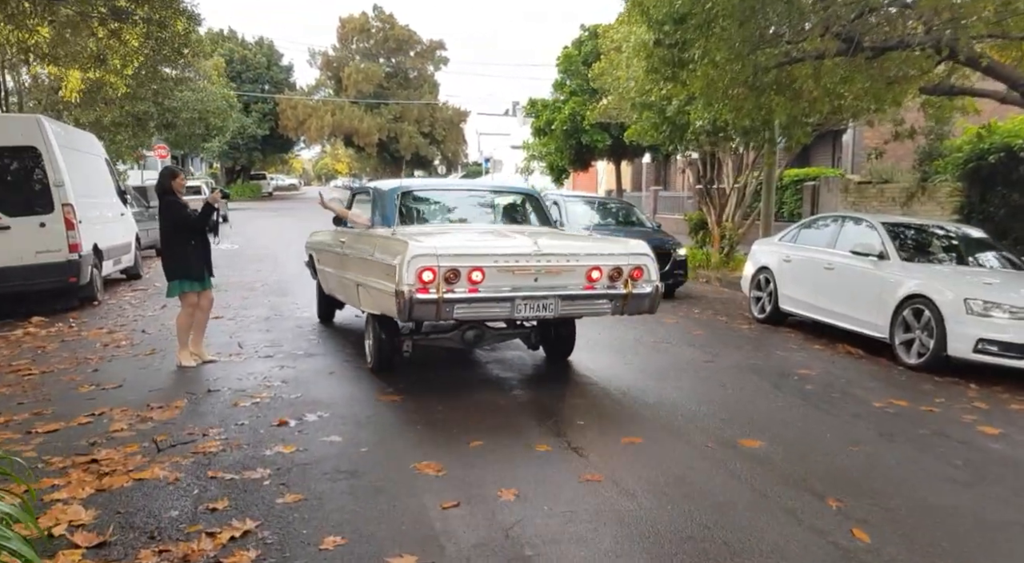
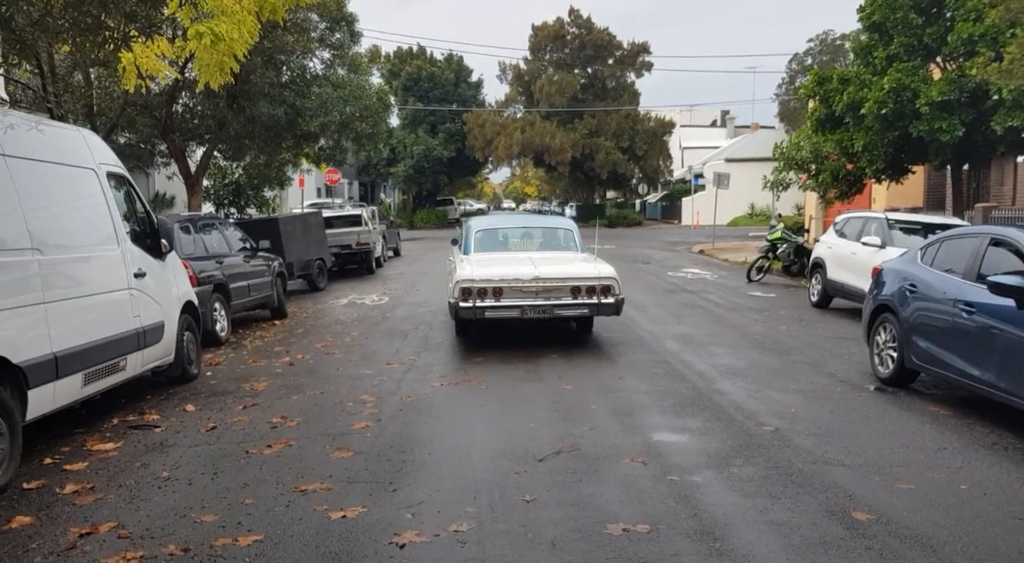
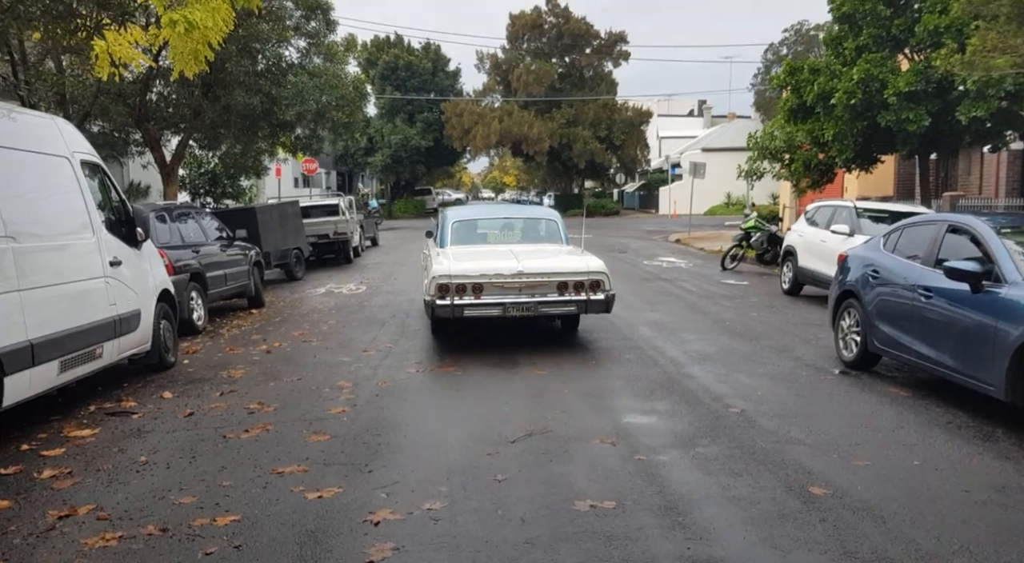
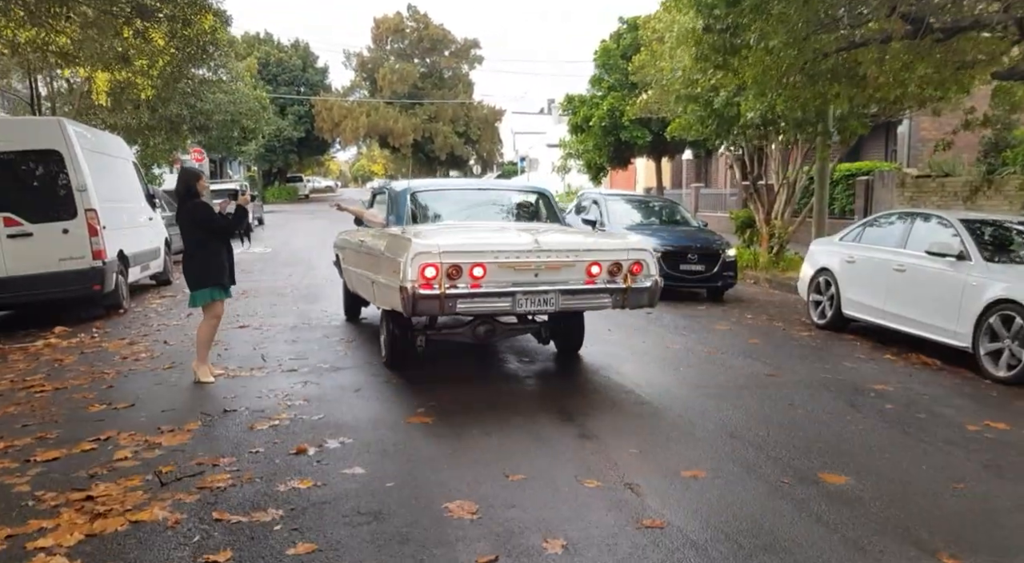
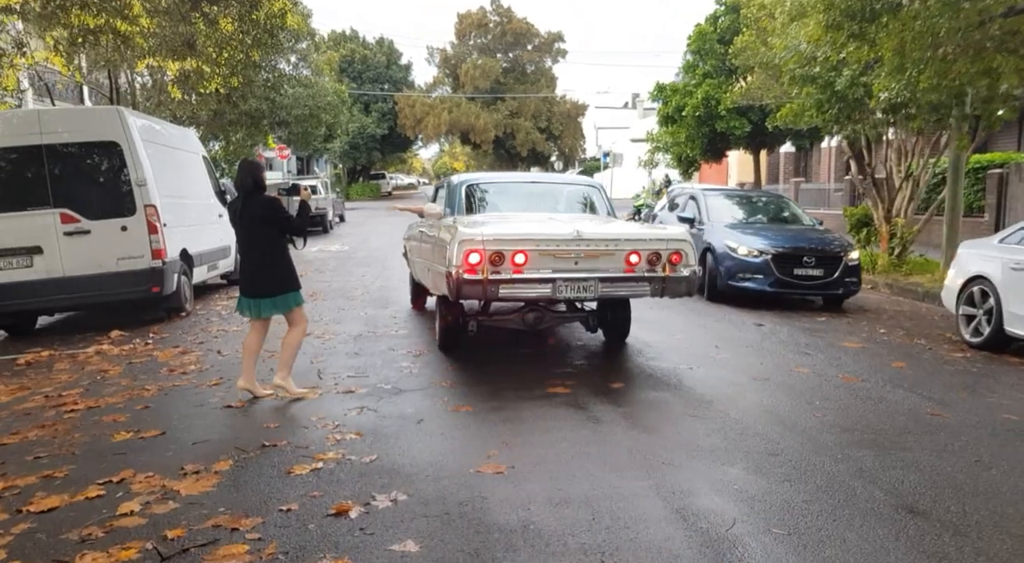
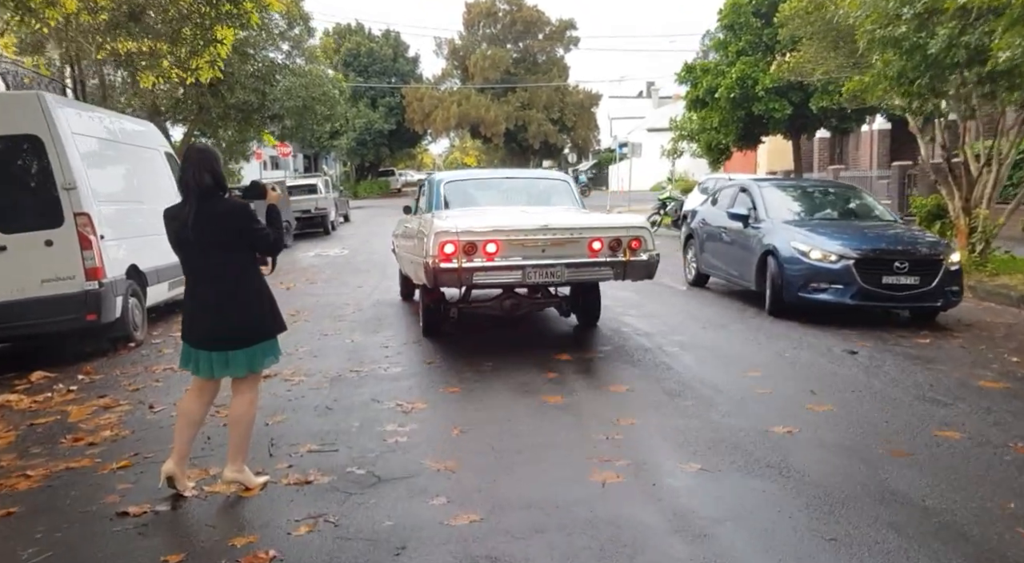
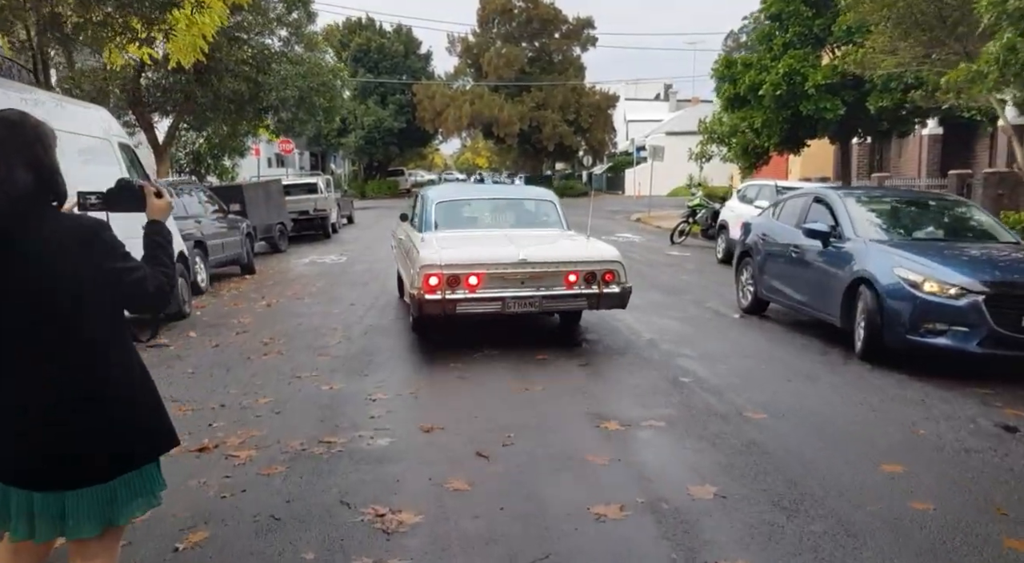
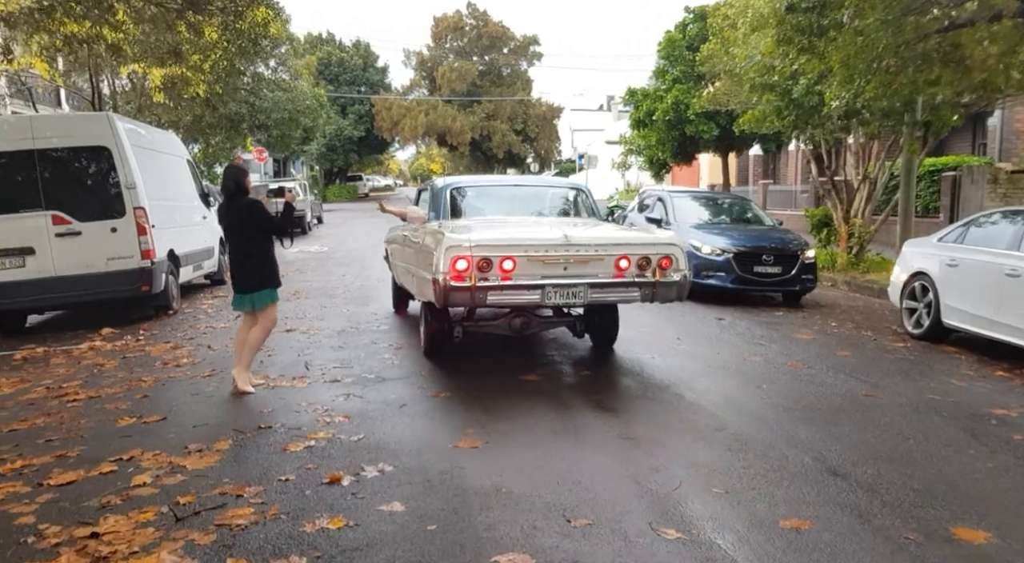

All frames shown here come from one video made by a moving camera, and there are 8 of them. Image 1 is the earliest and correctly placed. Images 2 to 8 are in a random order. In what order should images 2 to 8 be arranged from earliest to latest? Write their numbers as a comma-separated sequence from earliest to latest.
4, 8, 5, 6, 7, 3, 2
